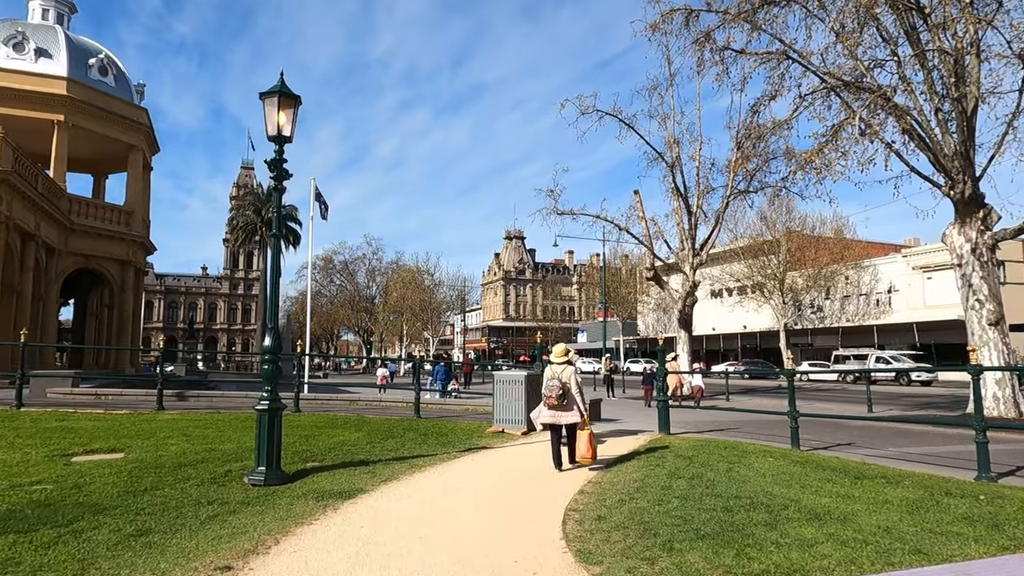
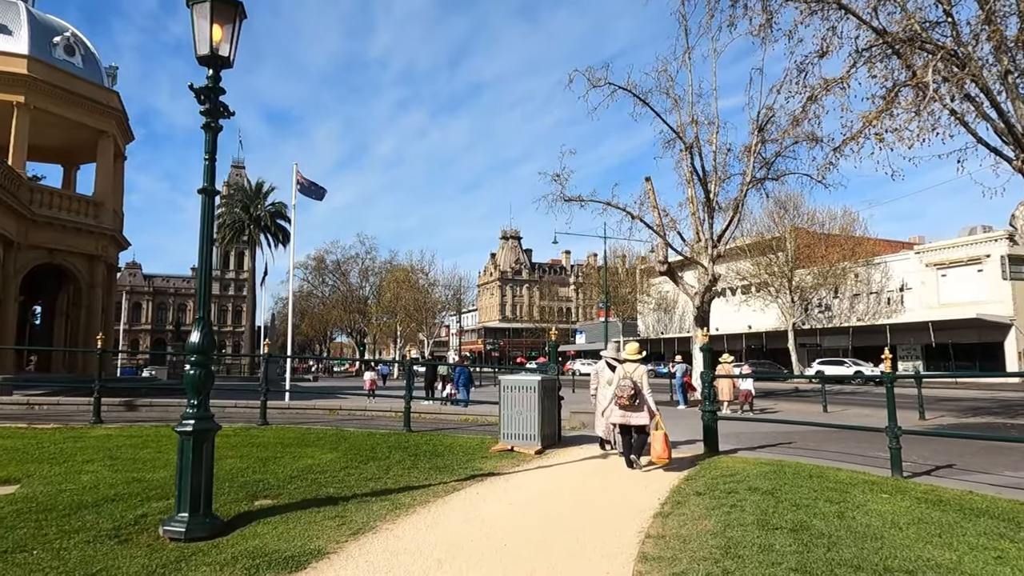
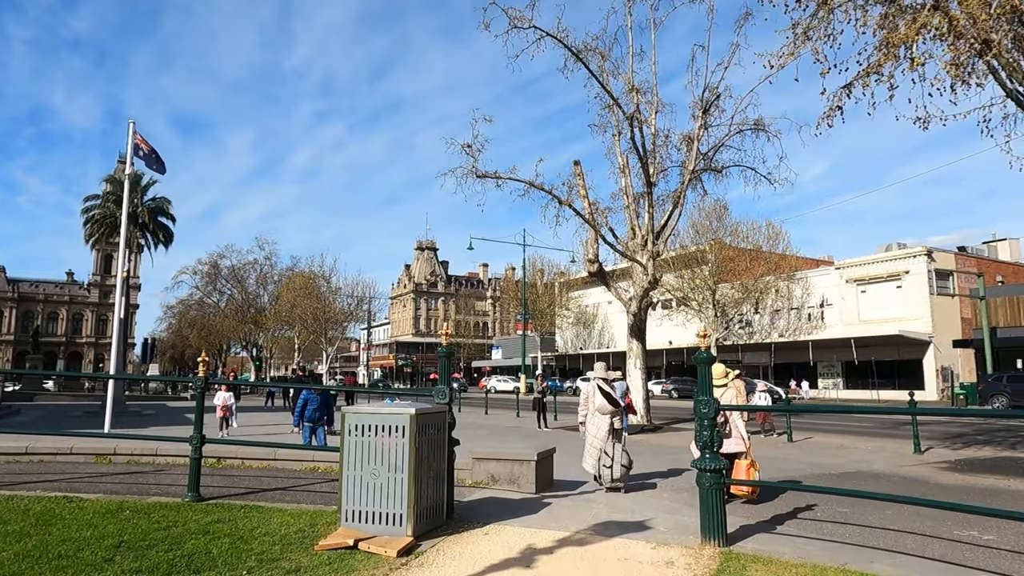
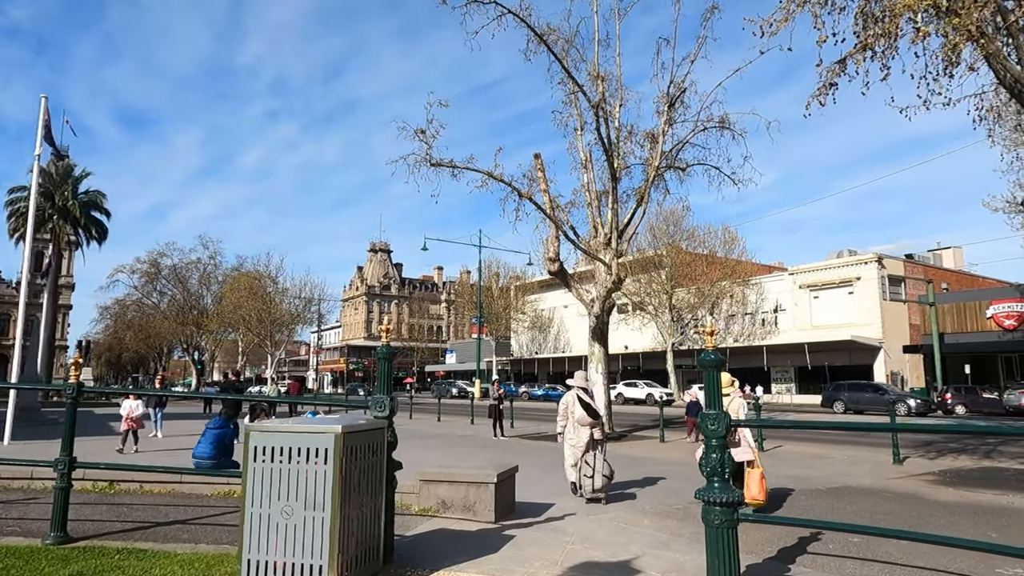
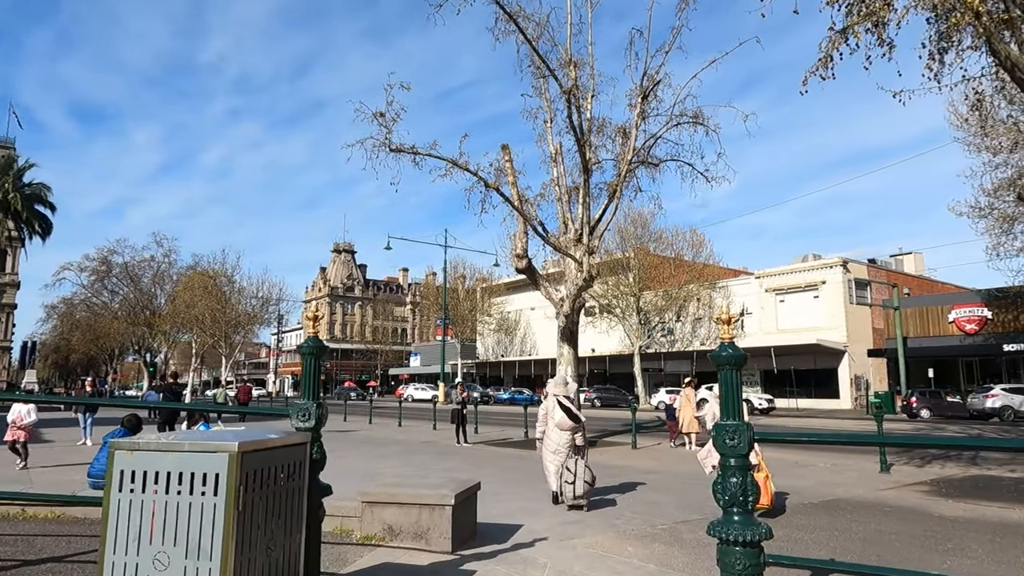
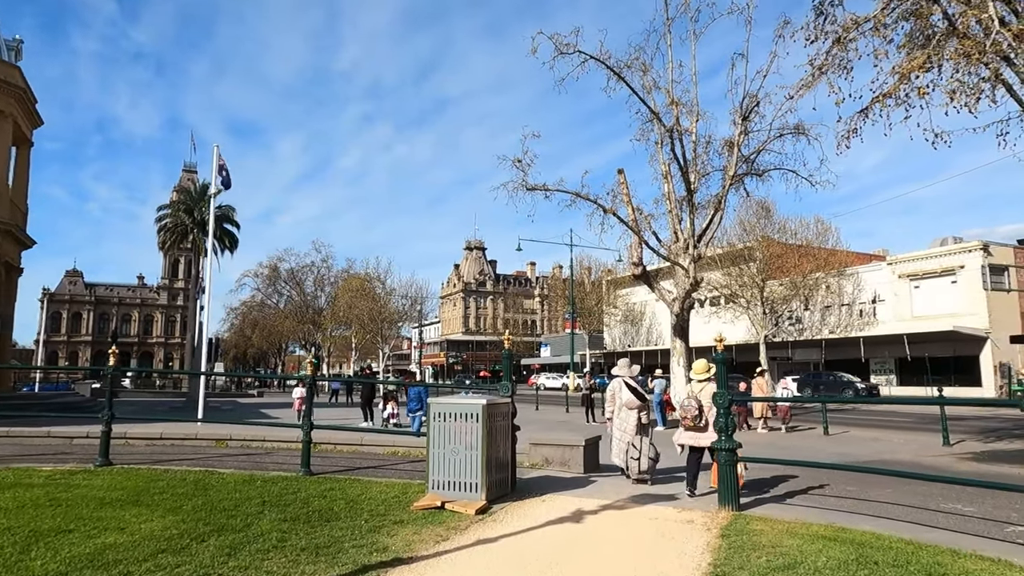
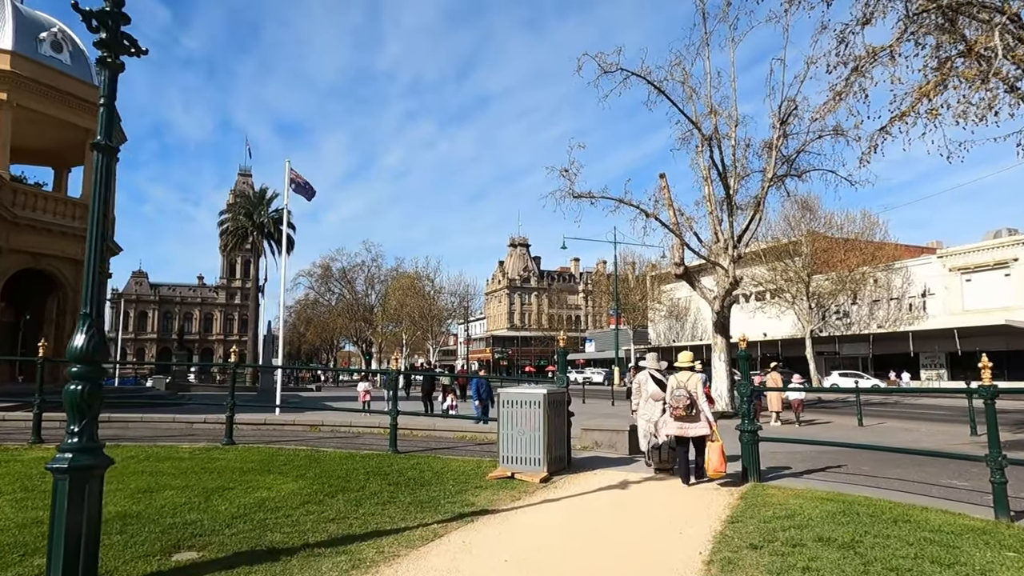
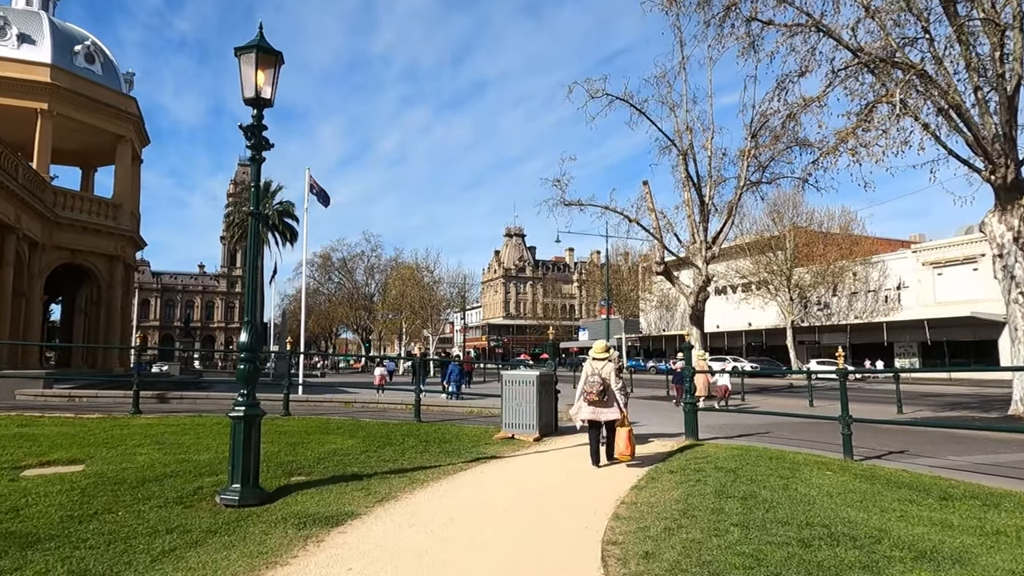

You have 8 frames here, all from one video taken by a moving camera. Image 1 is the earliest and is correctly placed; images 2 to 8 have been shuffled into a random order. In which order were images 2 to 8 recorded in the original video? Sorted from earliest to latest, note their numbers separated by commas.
8, 2, 7, 6, 3, 4, 5
